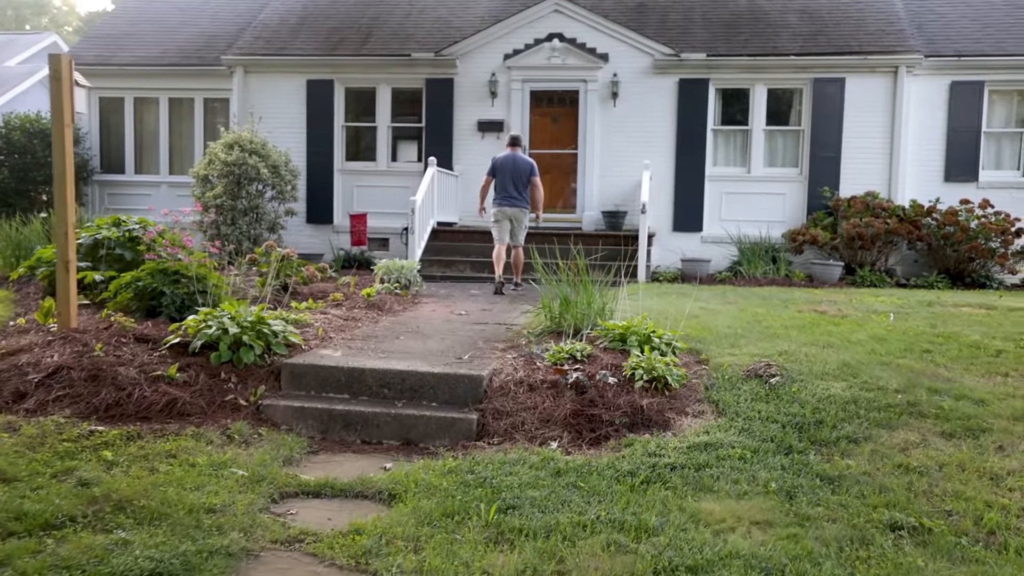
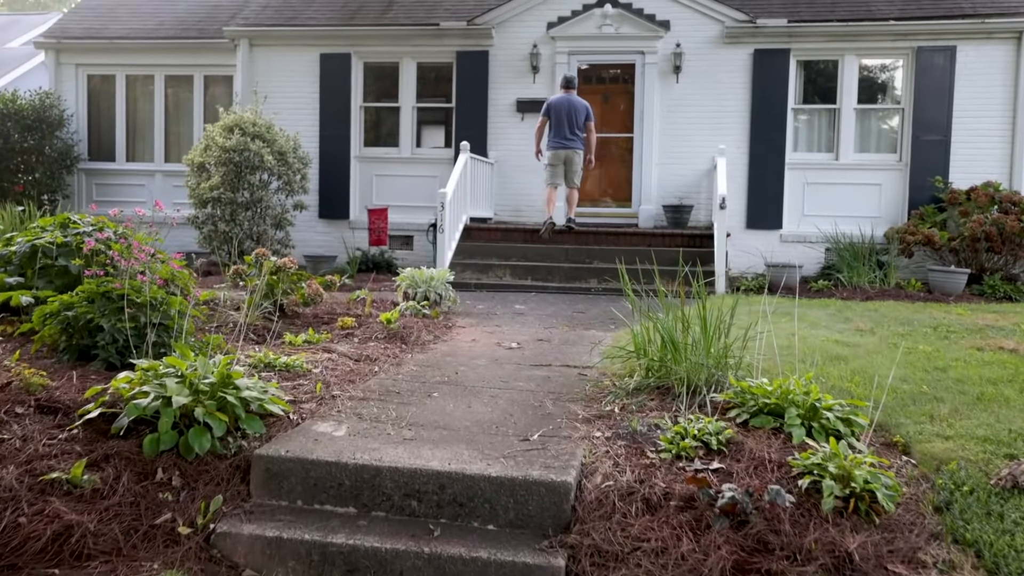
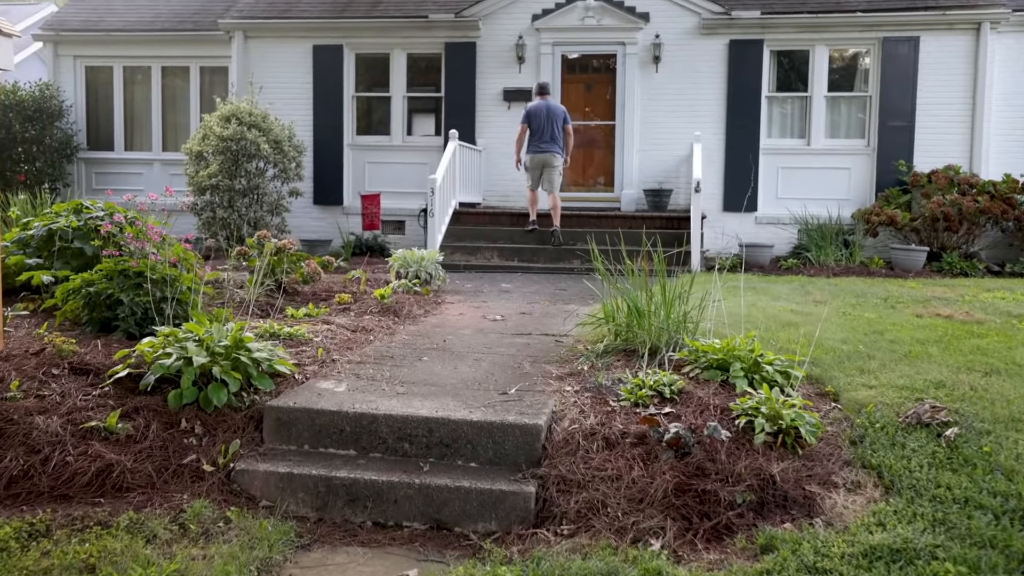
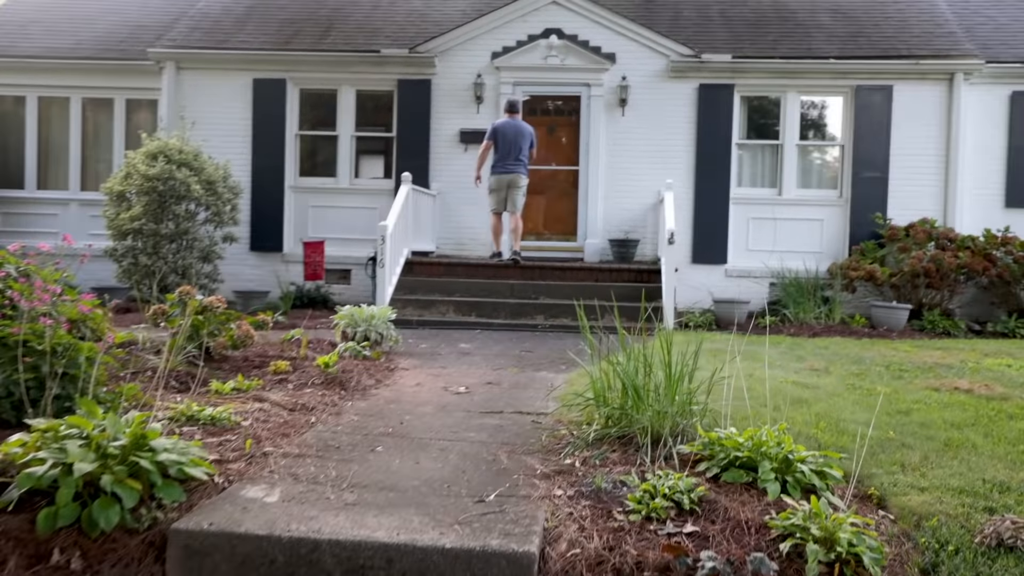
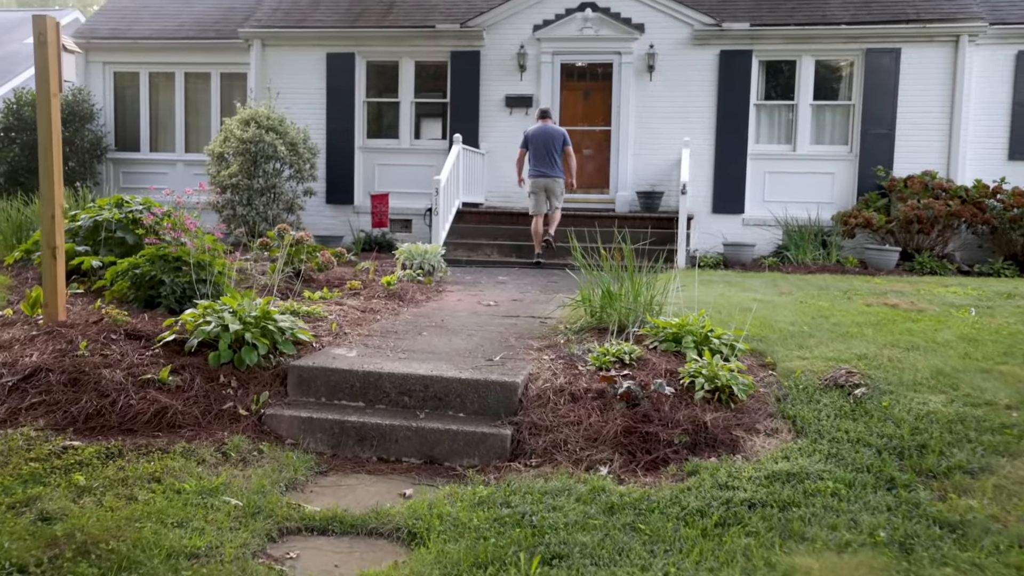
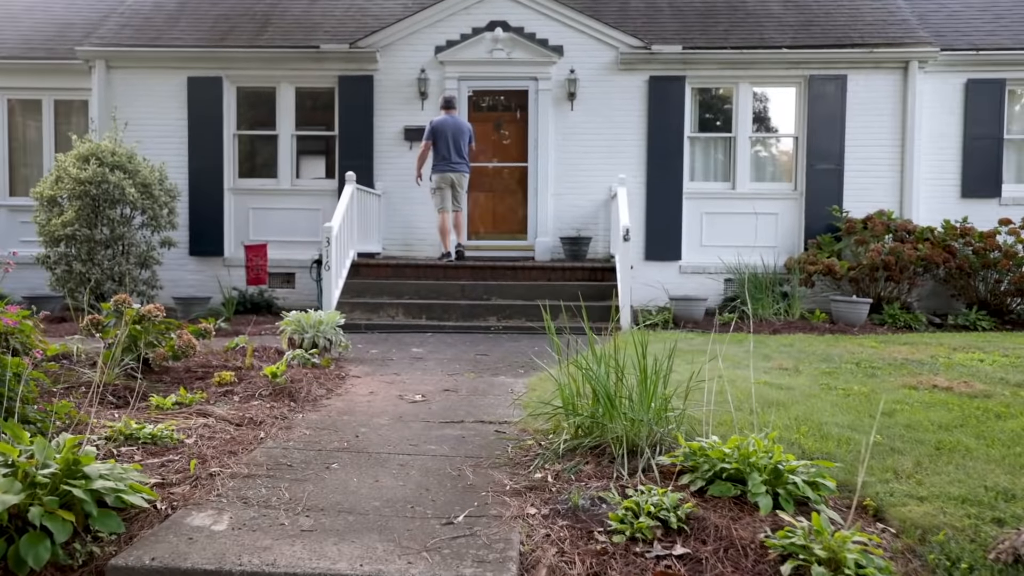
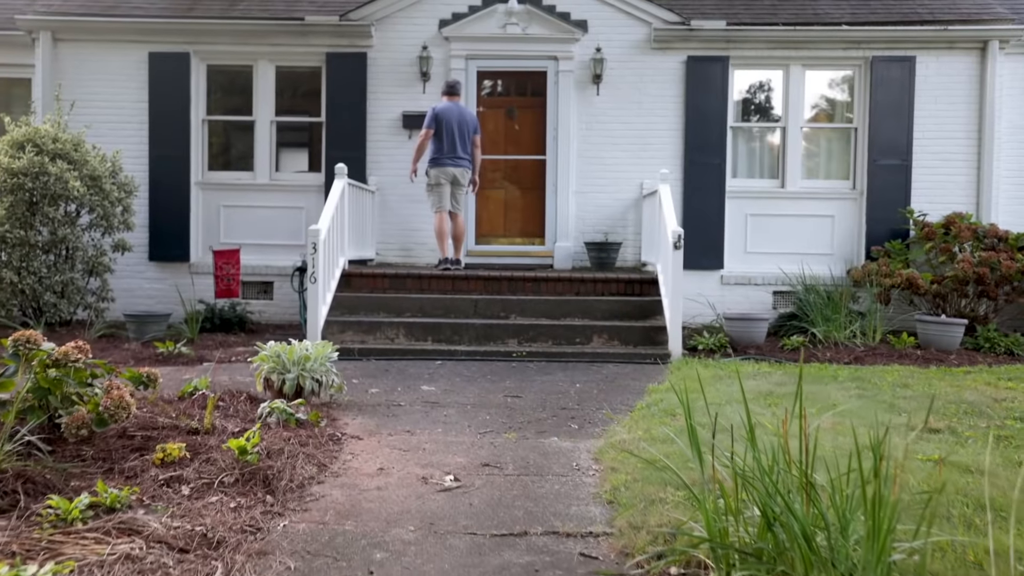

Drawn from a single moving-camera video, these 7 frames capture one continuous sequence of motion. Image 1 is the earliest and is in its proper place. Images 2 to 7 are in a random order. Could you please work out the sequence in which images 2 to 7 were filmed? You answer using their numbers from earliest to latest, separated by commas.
5, 3, 2, 4, 6, 7
